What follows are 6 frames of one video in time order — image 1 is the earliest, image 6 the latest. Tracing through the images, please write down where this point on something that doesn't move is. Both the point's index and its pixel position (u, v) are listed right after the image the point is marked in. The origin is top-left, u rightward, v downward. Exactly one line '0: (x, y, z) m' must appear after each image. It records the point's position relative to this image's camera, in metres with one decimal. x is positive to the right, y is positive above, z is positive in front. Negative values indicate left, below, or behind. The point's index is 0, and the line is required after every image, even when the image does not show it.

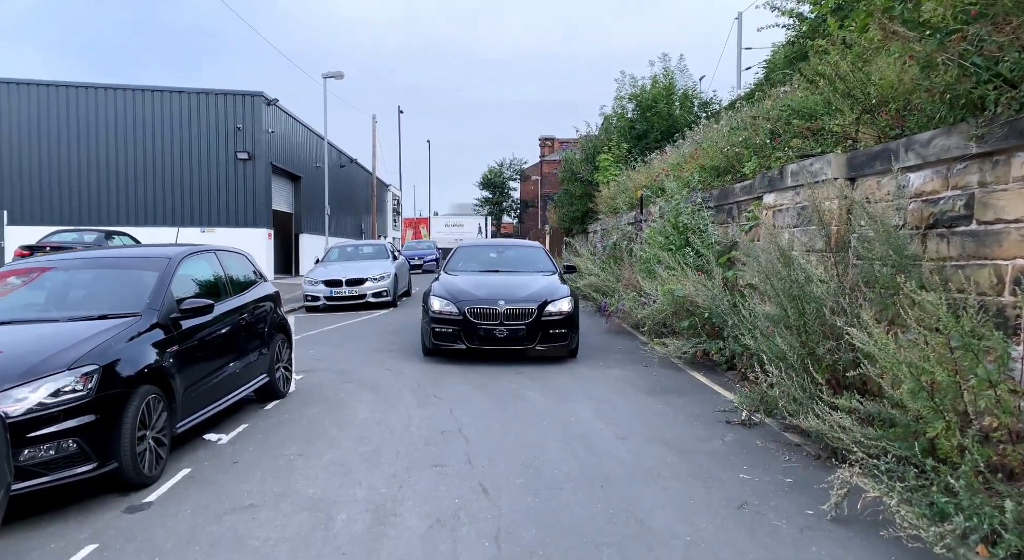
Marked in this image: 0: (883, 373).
0: (+2.4, -0.6, +4.2) m
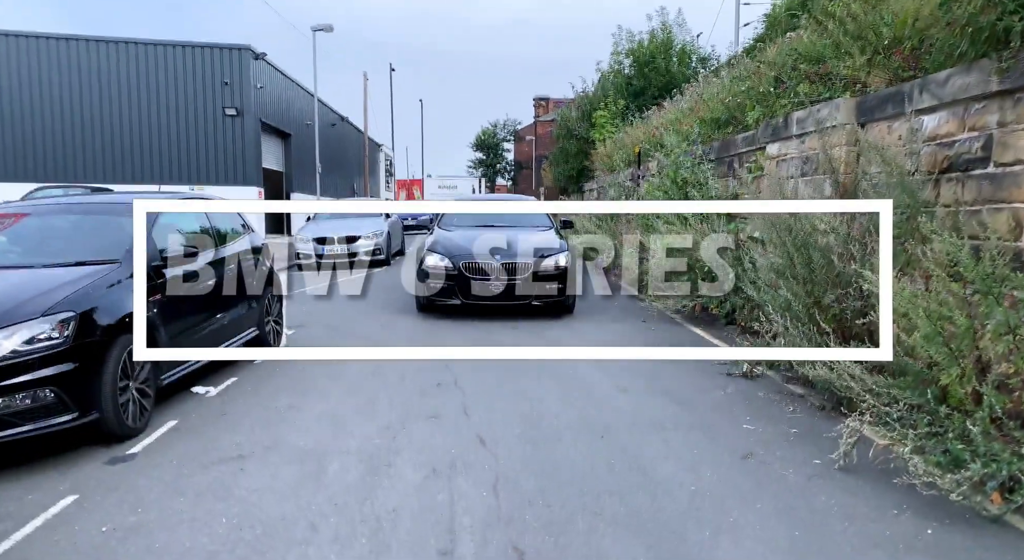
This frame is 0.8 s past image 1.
0: (+2.4, -0.3, +4.1) m
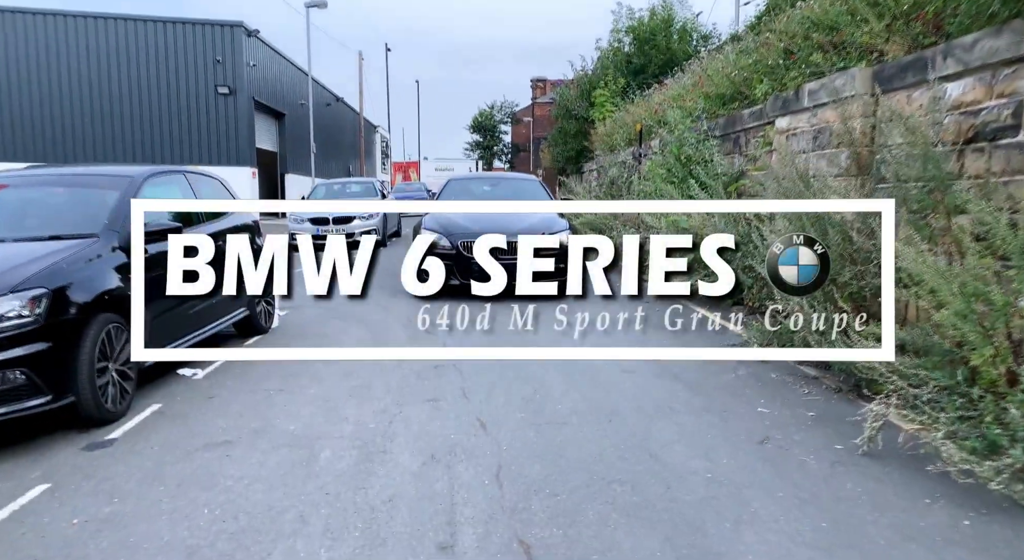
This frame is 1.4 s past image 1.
0: (+2.4, -0.1, +3.8) m
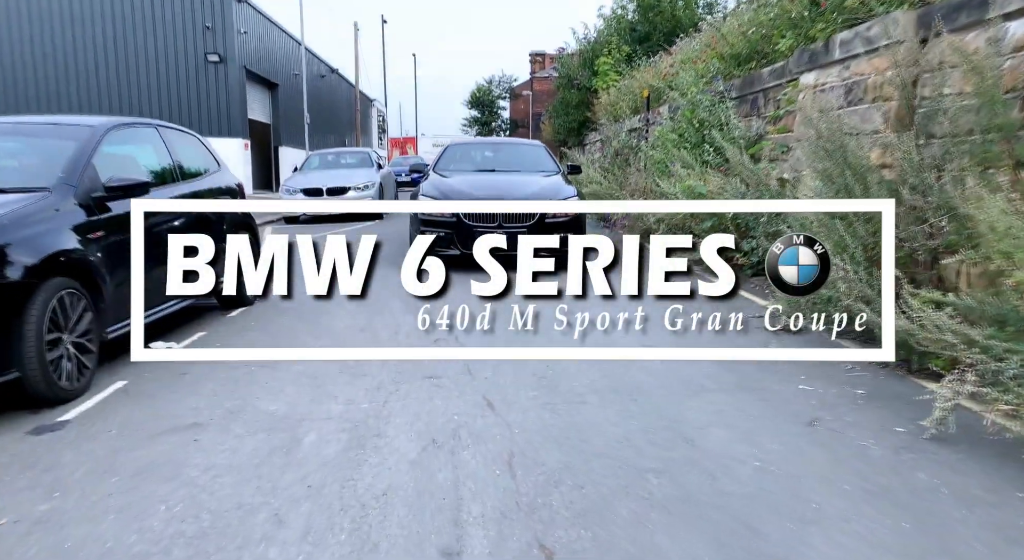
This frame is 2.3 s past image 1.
0: (+2.5, +0.1, +3.3) m
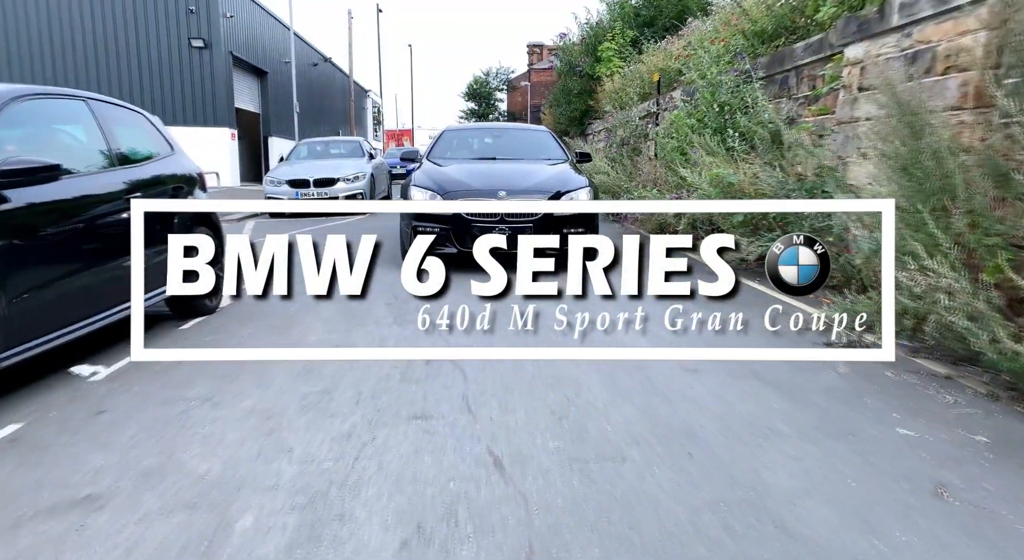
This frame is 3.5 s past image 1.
0: (+2.6, 0.0, +2.5) m
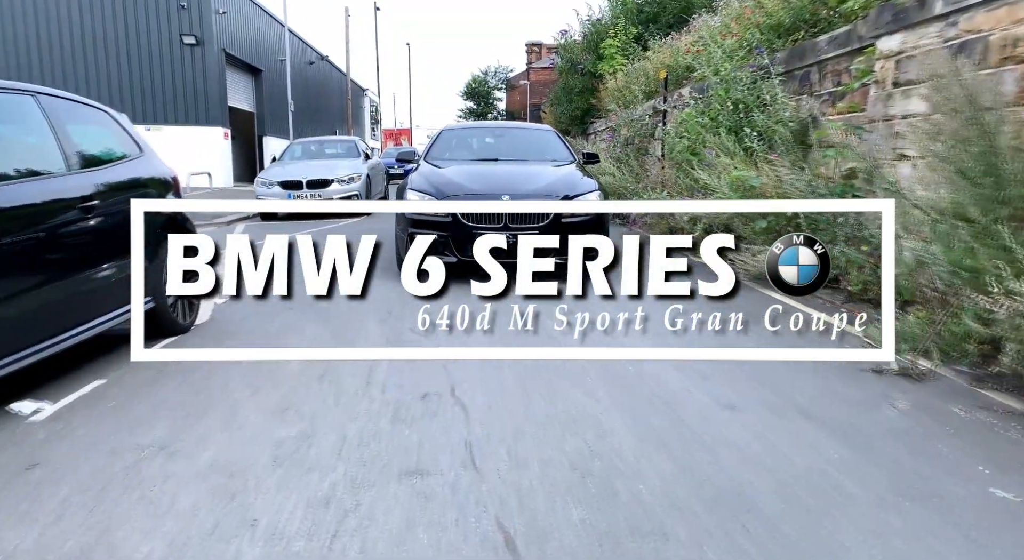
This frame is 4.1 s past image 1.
0: (+2.6, -0.1, +2.0) m
